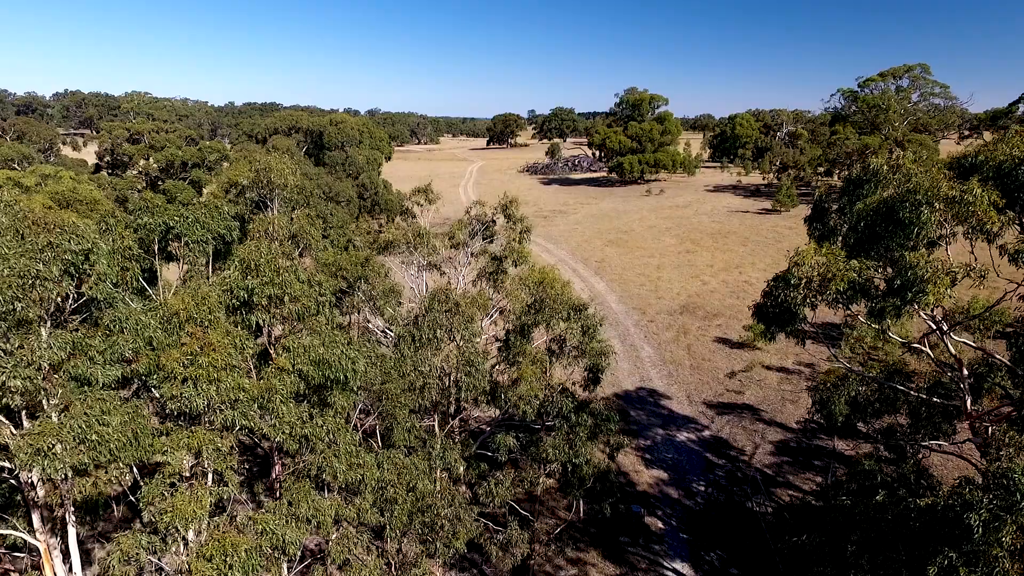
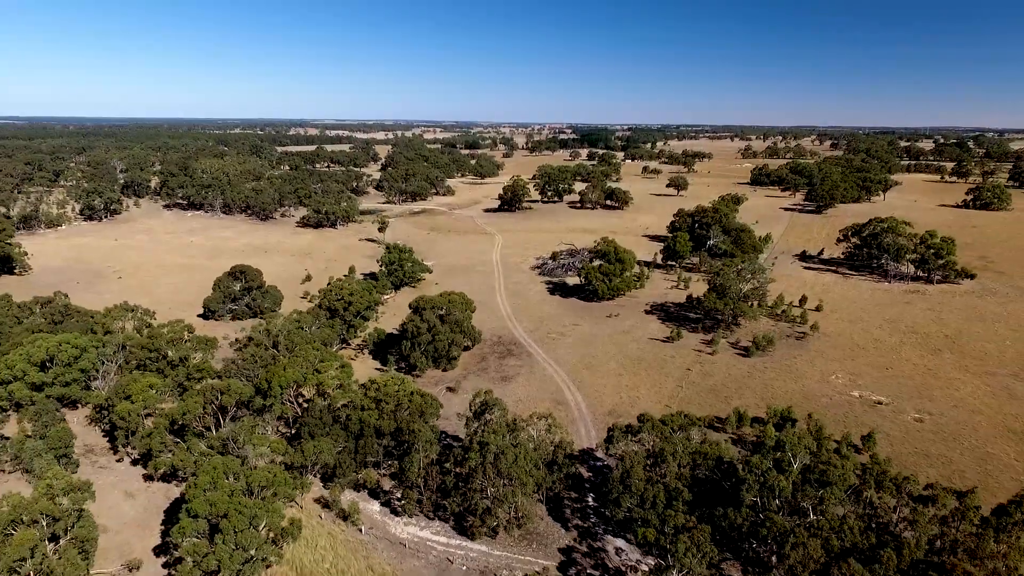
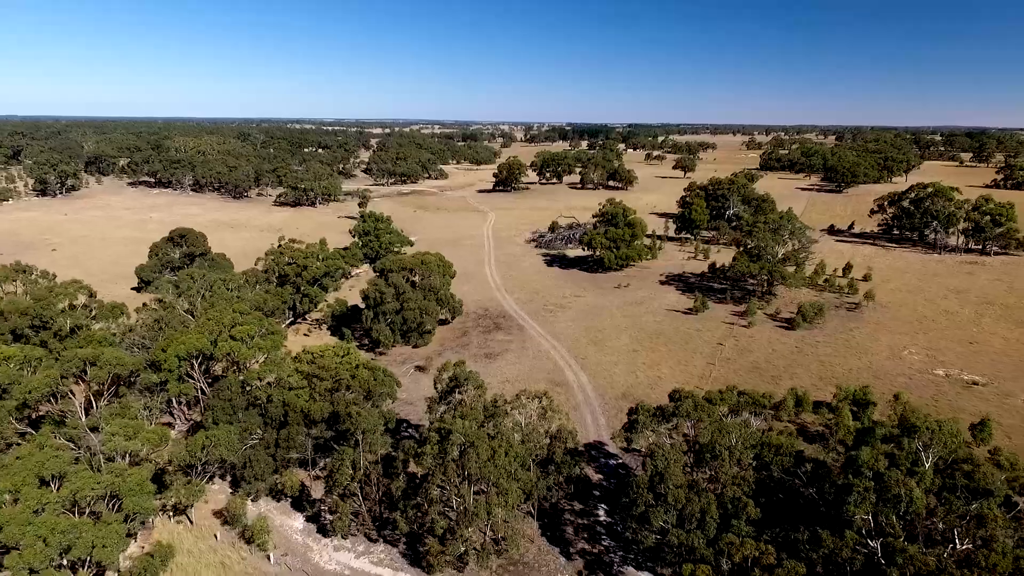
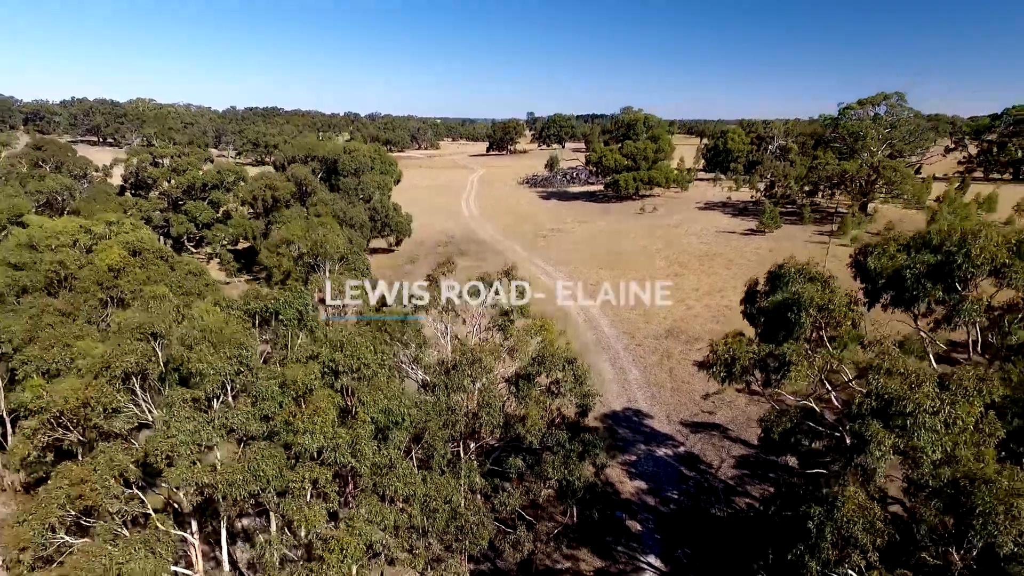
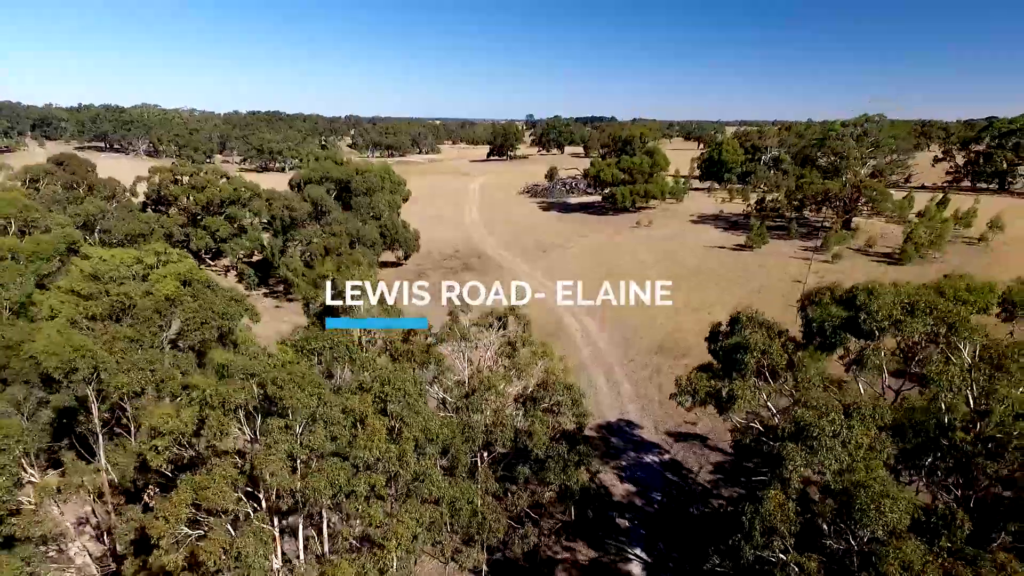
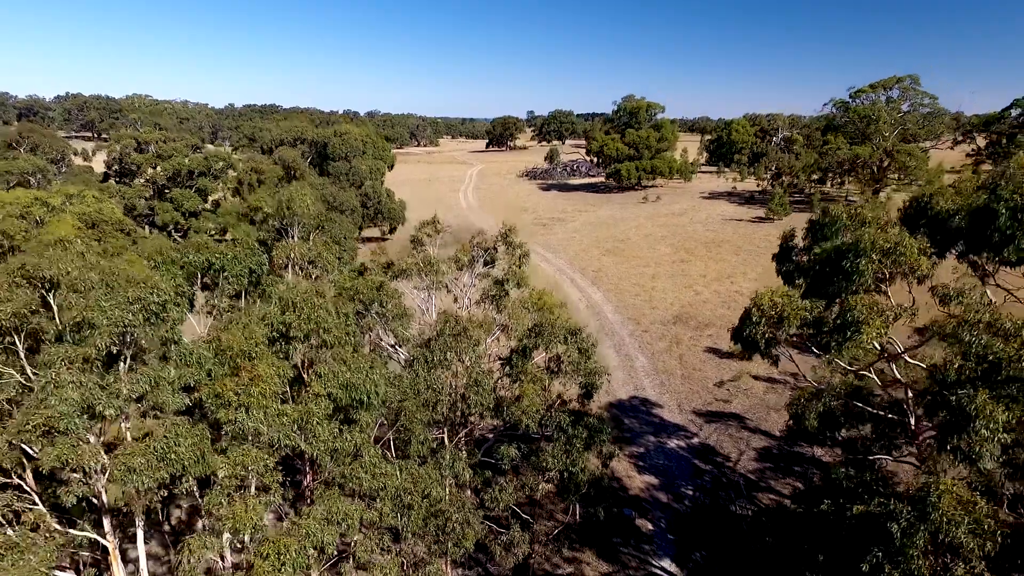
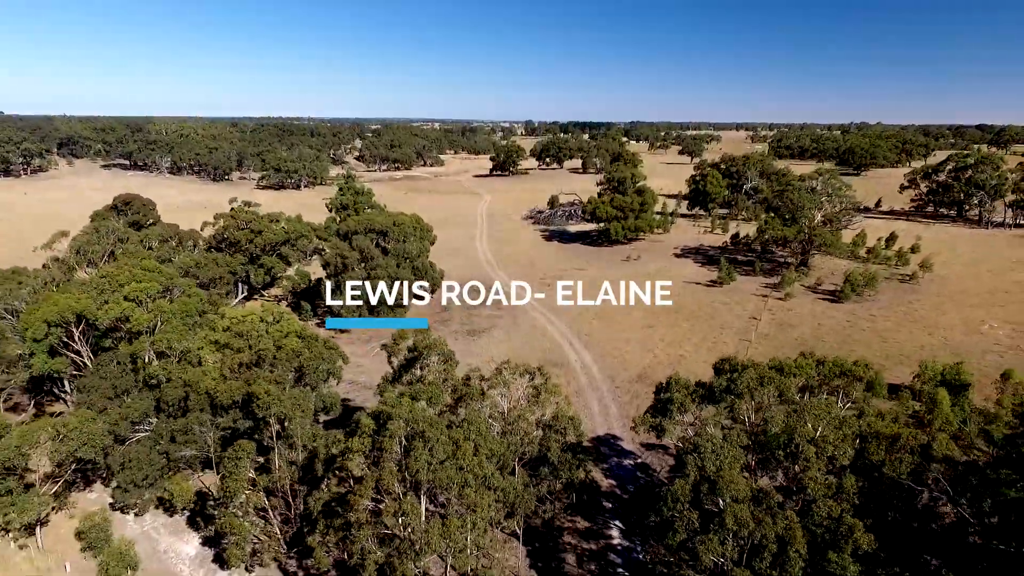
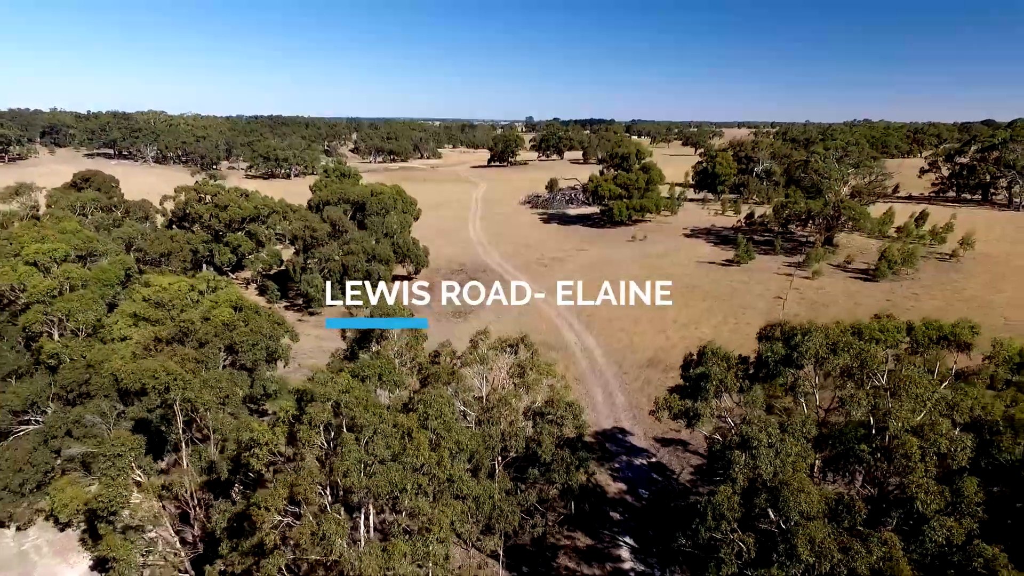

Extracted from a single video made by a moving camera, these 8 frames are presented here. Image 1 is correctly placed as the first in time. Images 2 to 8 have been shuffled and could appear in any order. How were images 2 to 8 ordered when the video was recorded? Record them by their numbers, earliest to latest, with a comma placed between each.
6, 4, 5, 8, 7, 3, 2
